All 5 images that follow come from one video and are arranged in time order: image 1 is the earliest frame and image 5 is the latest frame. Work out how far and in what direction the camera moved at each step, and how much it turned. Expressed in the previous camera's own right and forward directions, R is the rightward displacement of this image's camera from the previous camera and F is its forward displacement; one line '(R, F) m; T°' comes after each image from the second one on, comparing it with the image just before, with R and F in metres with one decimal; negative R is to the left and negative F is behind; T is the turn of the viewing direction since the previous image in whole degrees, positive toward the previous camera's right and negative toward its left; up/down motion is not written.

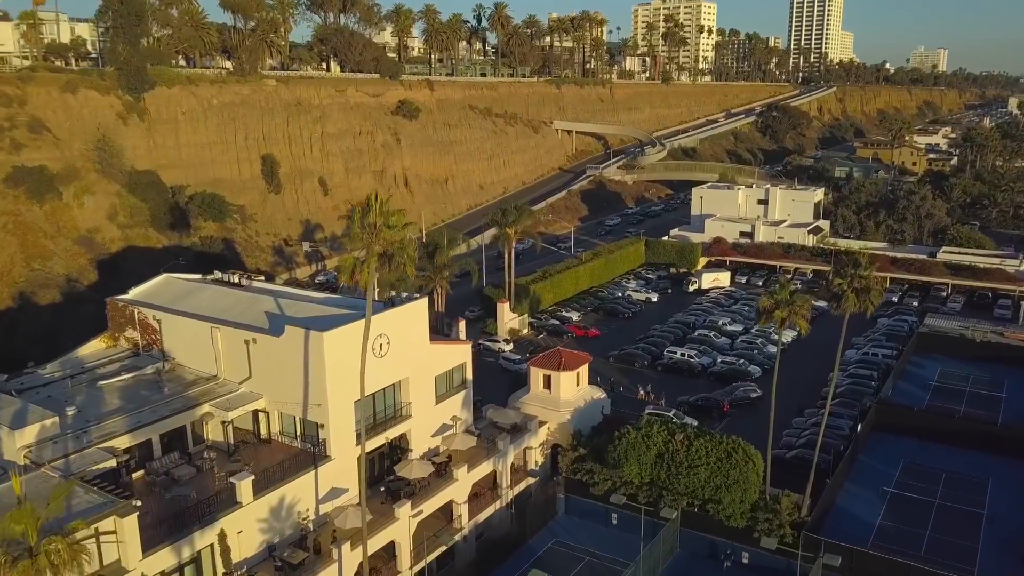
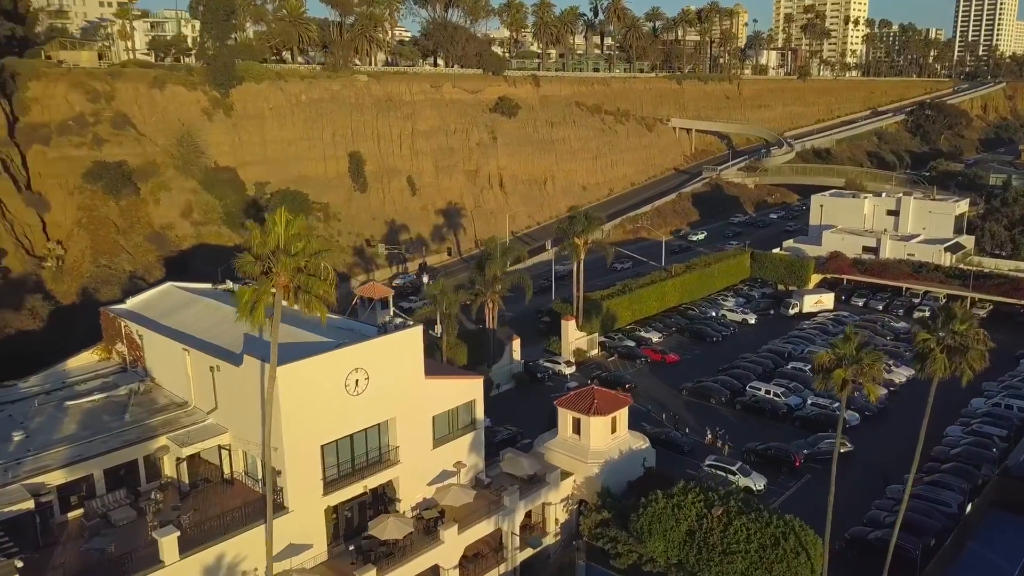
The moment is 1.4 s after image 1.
(+4.2, +5.4) m; -9°
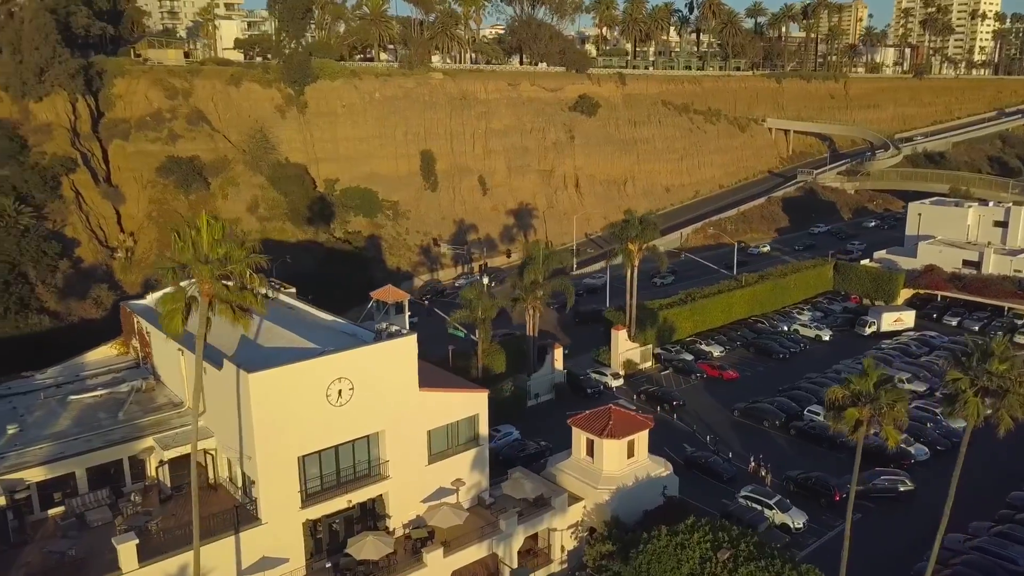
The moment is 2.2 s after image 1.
(+3.3, +2.0) m; -7°
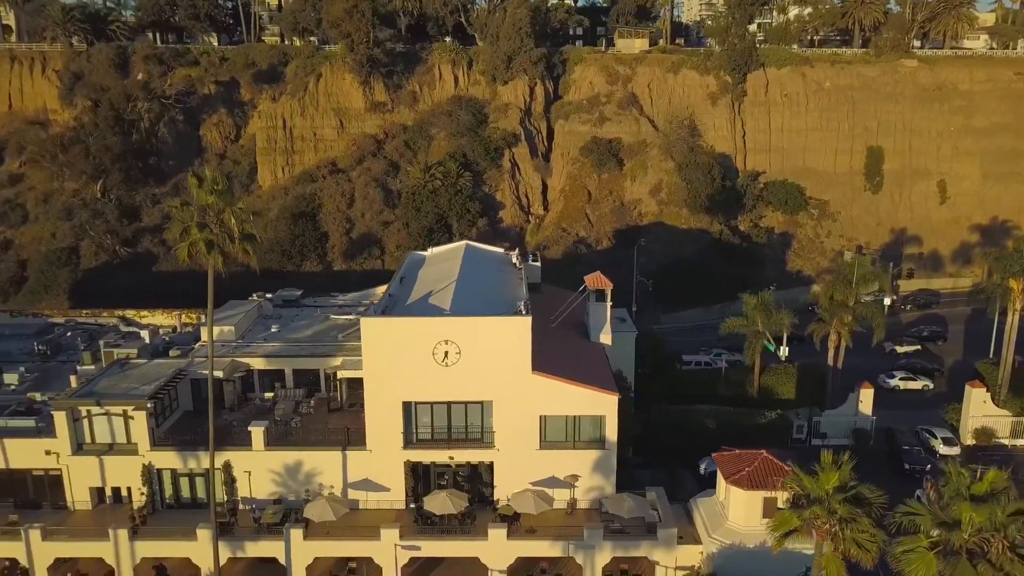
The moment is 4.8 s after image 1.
(+12.5, +5.2) m; -38°
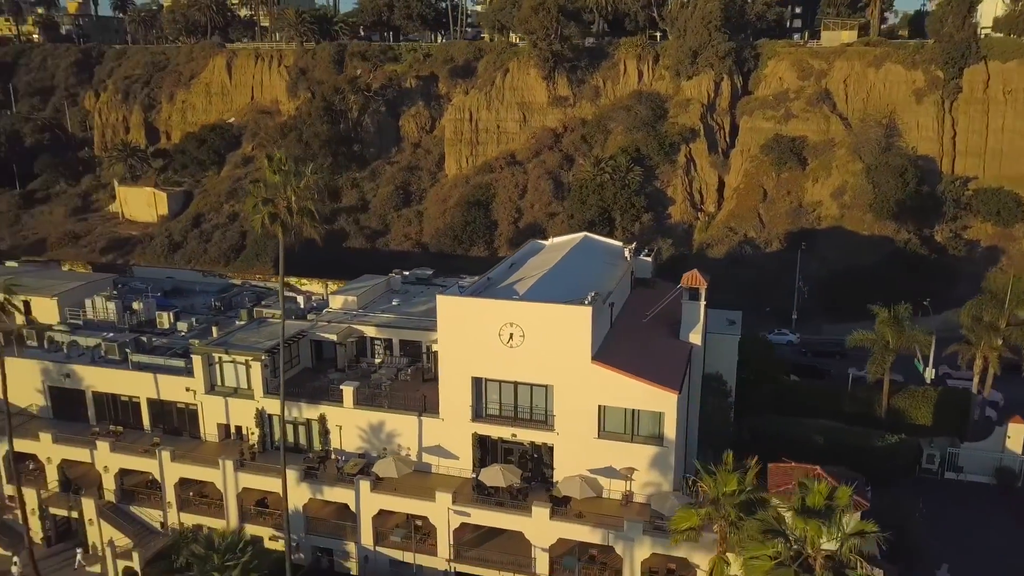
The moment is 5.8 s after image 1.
(+5.5, -0.2) m; -16°
